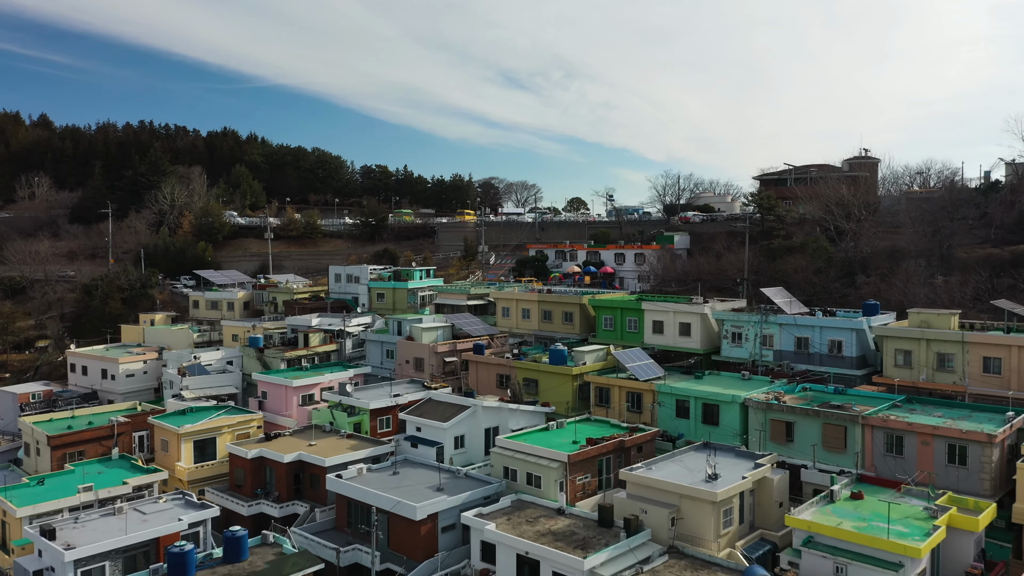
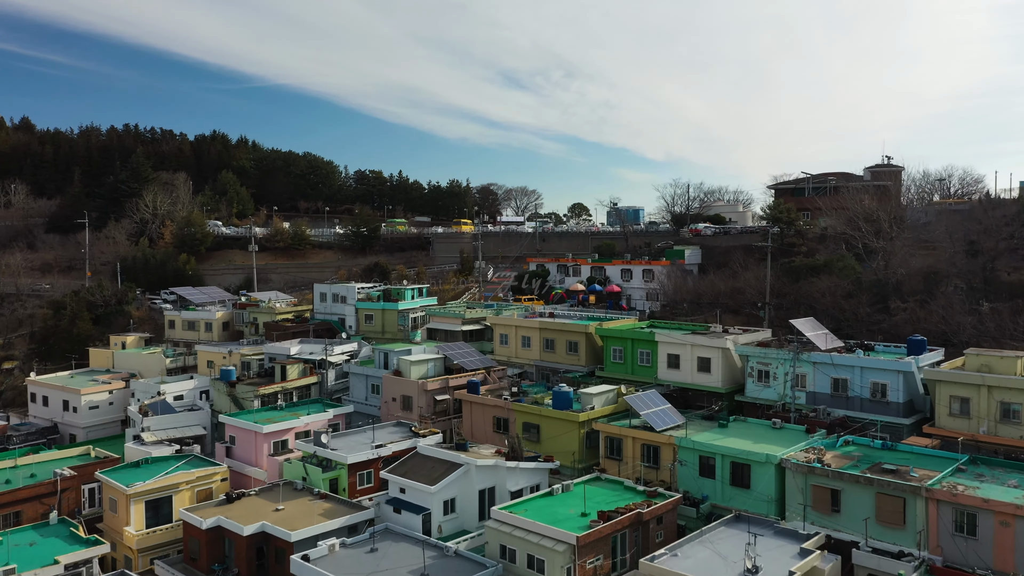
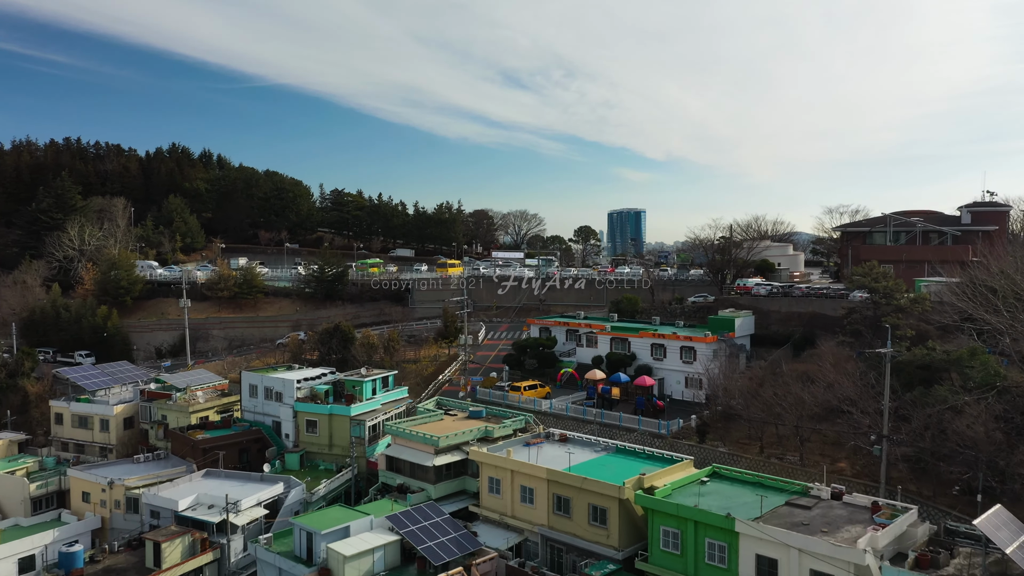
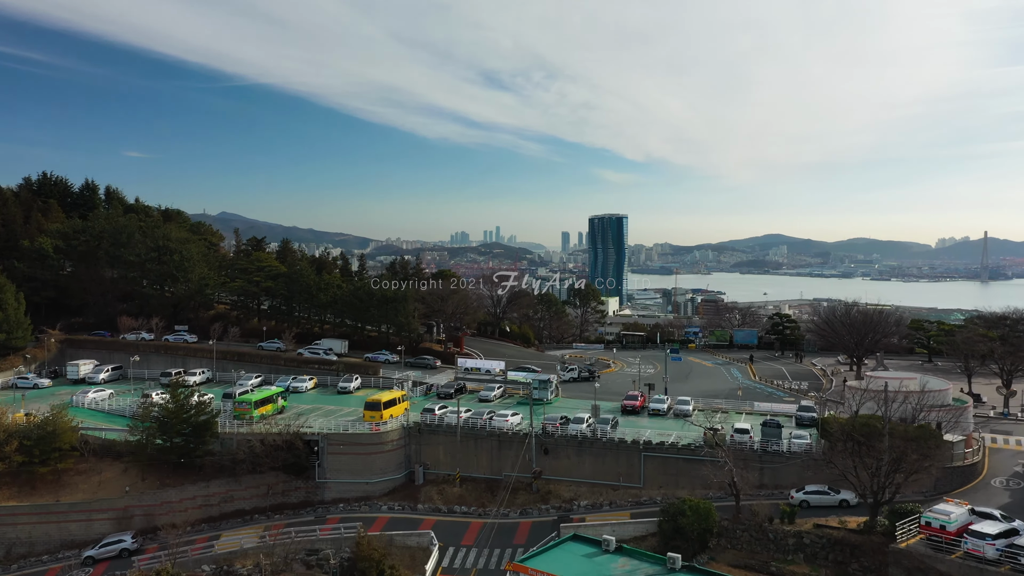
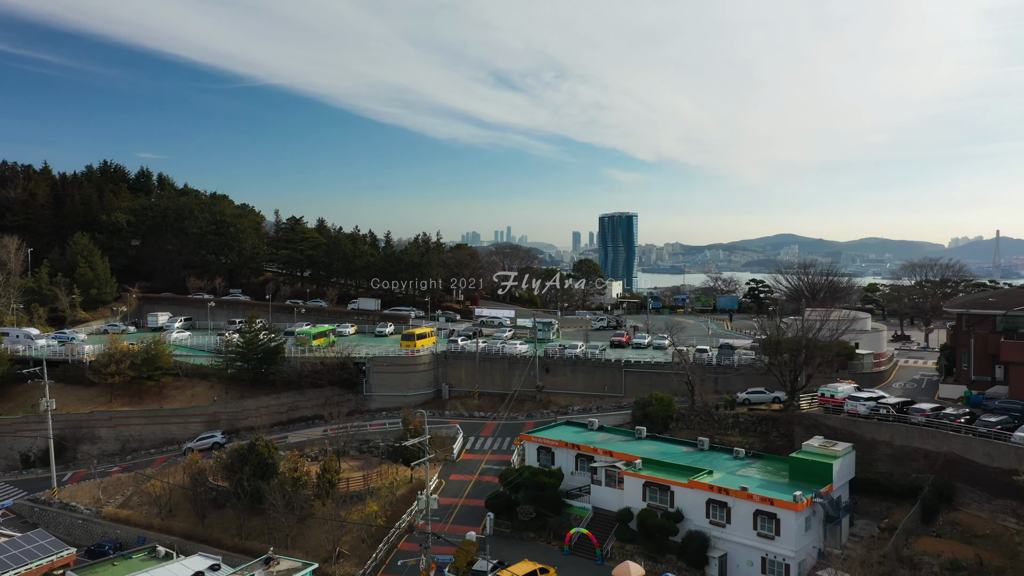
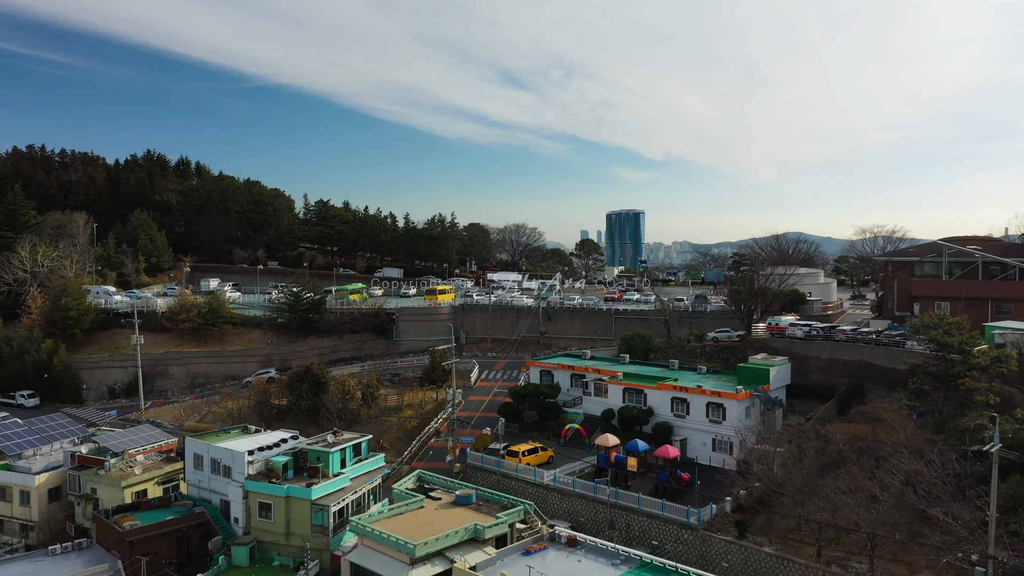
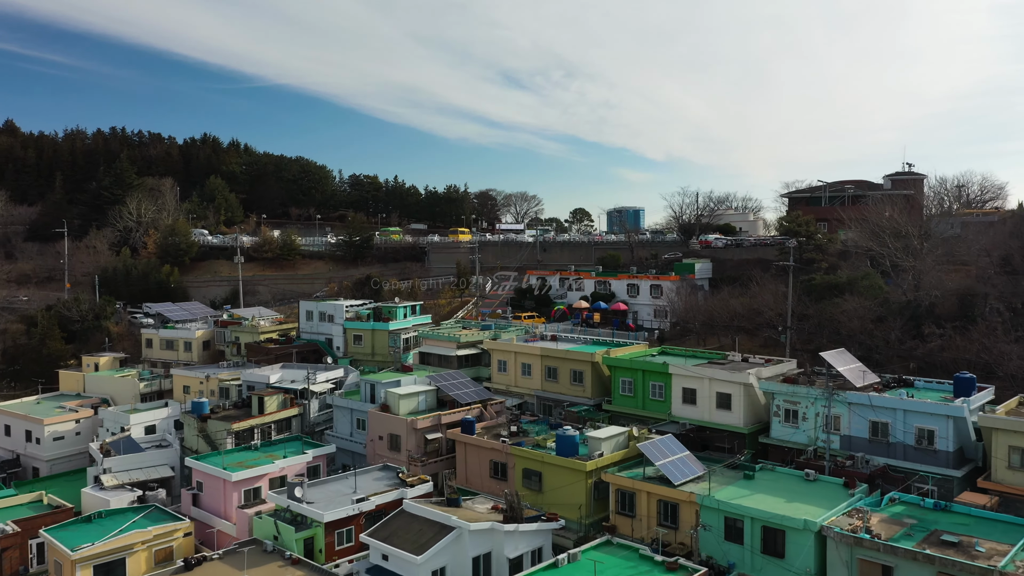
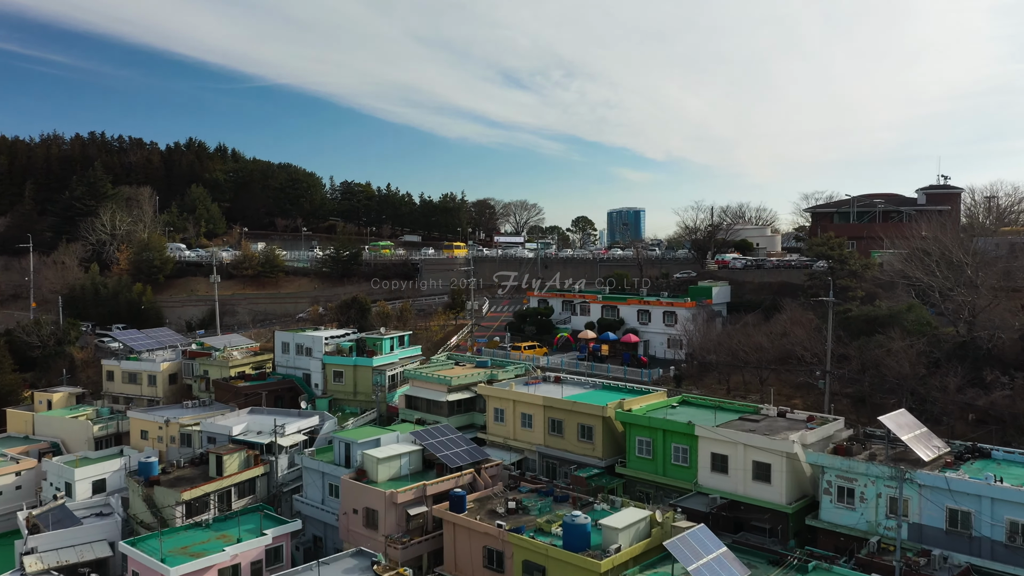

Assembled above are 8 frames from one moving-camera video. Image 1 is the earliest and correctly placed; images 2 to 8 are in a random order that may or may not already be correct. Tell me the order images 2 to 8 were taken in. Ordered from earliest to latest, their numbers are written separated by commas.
2, 7, 8, 3, 6, 5, 4
